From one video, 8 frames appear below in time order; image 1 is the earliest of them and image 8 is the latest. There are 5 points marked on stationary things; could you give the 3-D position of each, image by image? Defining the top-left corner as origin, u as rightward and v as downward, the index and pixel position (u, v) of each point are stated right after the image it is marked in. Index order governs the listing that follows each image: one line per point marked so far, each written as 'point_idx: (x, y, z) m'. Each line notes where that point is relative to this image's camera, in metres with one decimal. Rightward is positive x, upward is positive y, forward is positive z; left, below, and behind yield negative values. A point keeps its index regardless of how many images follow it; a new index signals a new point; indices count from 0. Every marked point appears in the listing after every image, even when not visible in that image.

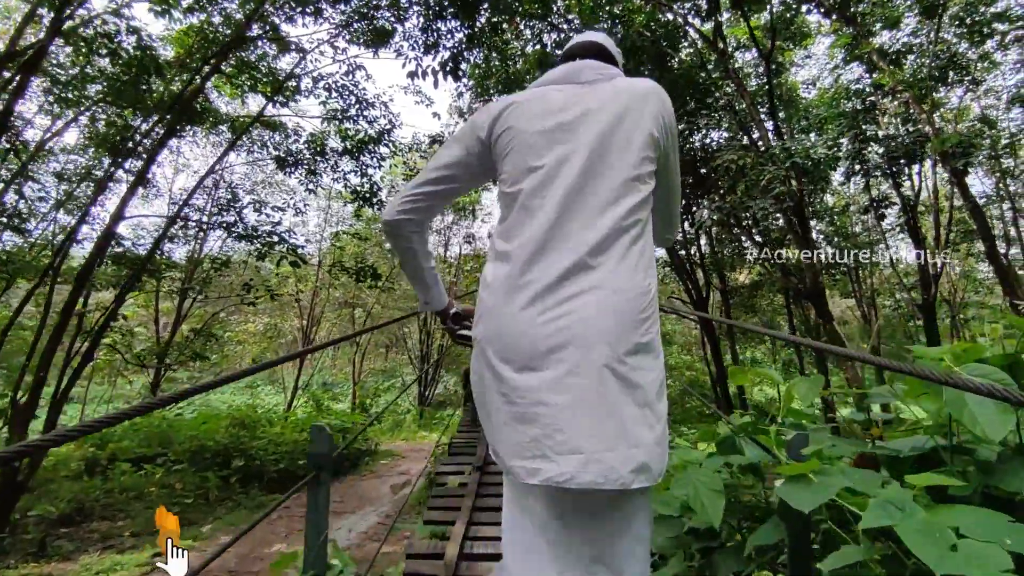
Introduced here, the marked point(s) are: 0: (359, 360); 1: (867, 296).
0: (-3.7, -1.7, +13.6) m
1: (+7.2, -0.2, +11.6) m
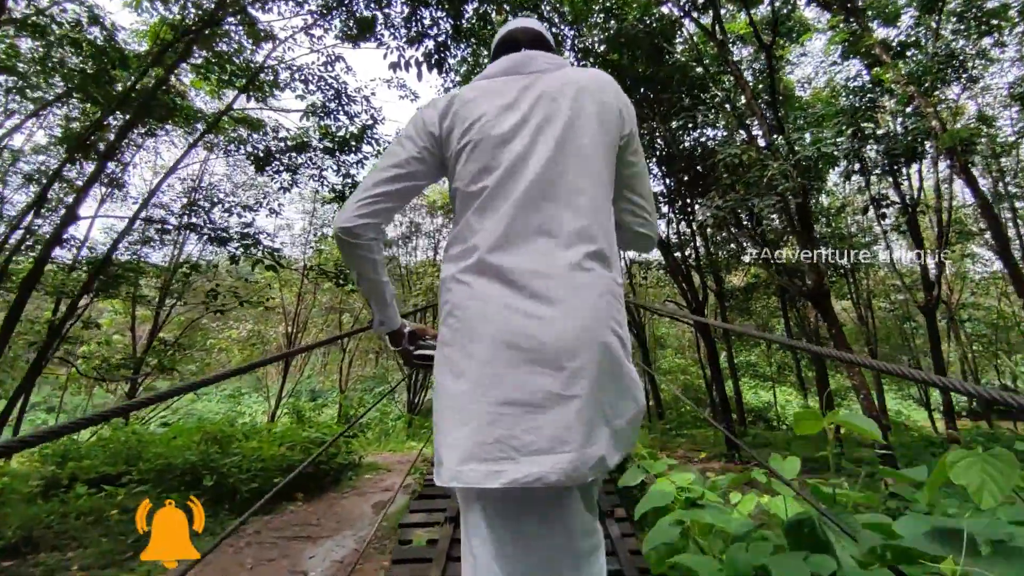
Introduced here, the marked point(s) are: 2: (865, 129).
0: (-3.9, -1.8, +13.3) m
1: (+7.0, -0.2, +11.4) m
2: (+4.2, +1.9, +6.8) m
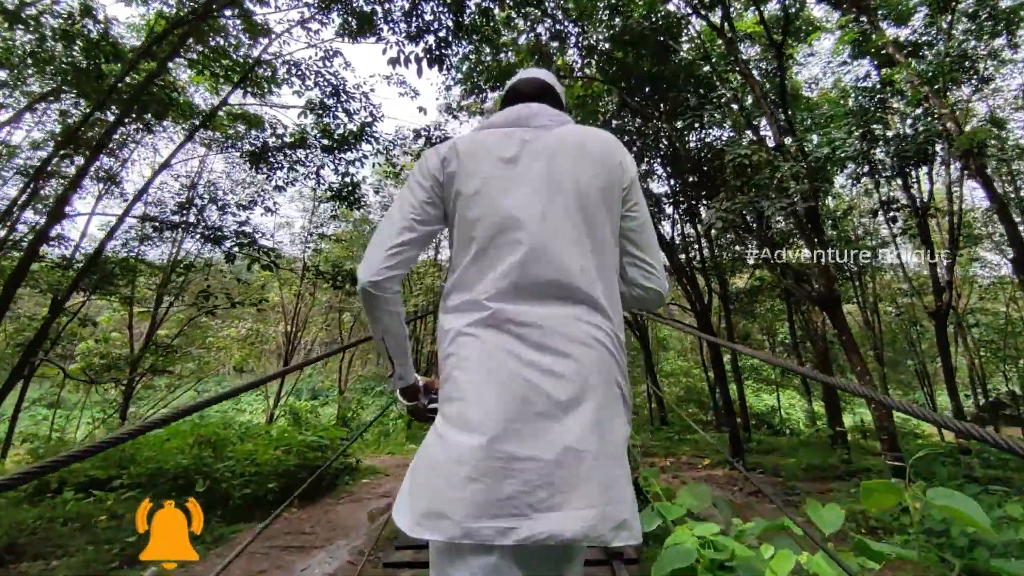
0: (-3.8, -1.8, +13.2) m
1: (+7.0, -0.3, +11.2) m
2: (+4.2, +1.8, +6.7) m
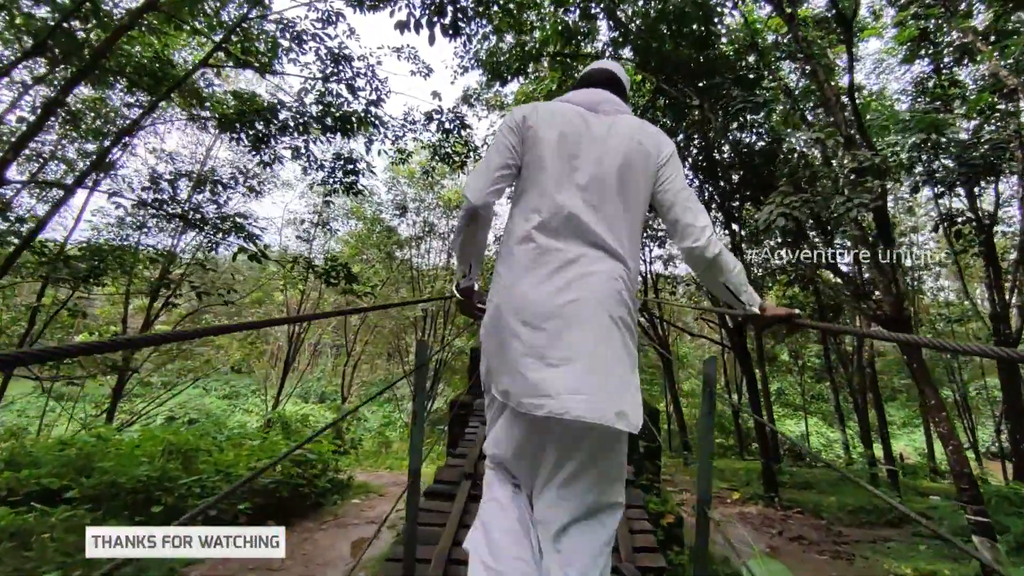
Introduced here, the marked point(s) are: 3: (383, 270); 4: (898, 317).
0: (-3.6, -1.8, +12.7) m
1: (+7.3, -0.7, +10.5) m
2: (+4.5, +1.6, +6.0) m
3: (-2.6, +0.3, +11.4) m
4: (+3.1, -0.2, +4.5) m
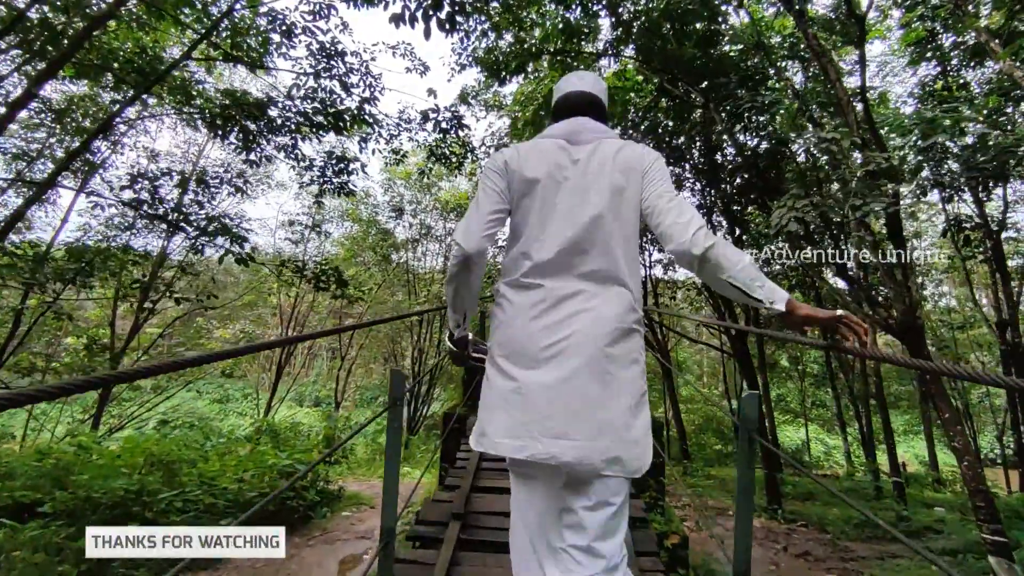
0: (-3.6, -1.9, +12.5) m
1: (+7.2, -0.8, +10.3) m
2: (+4.5, +1.5, +5.9) m
3: (-2.6, +0.3, +11.3) m
4: (+3.1, -0.3, +4.4) m
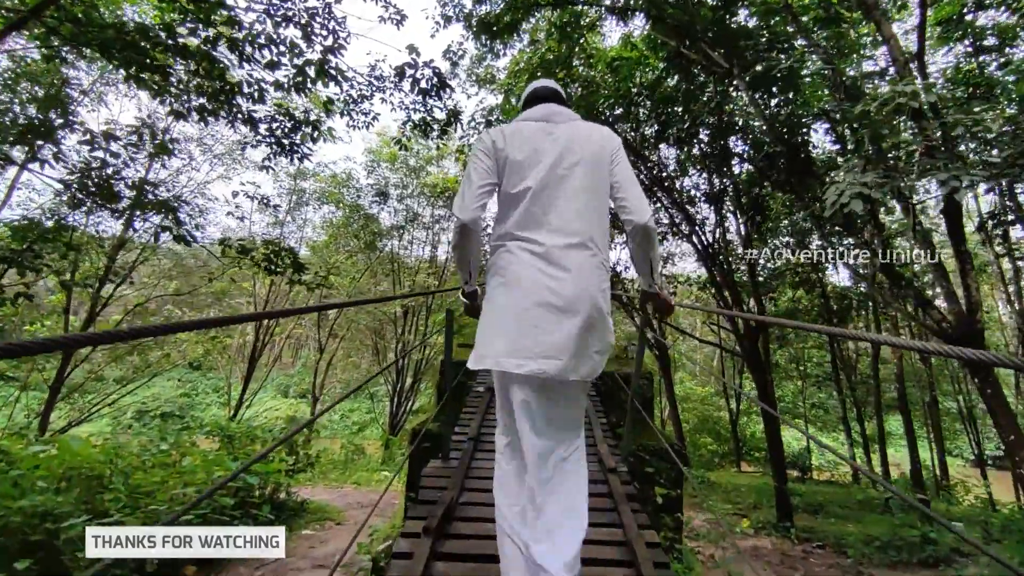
0: (-3.8, -1.6, +11.9) m
1: (+7.1, -0.8, +9.8) m
2: (+4.4, +1.5, +5.3) m
3: (-2.8, +0.5, +10.6) m
4: (+3.0, -0.3, +3.8) m
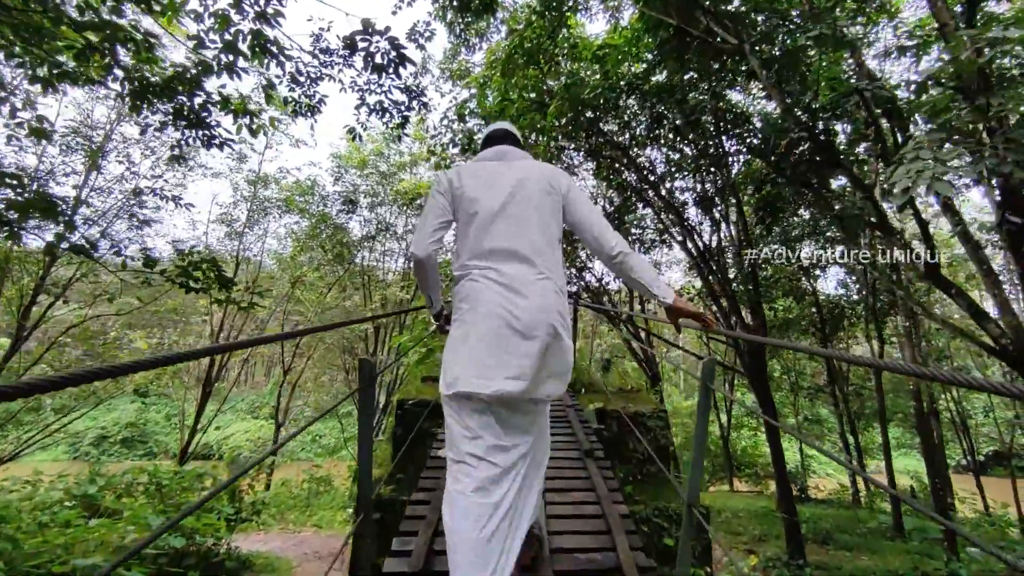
0: (-4.2, -1.9, +11.1) m
1: (+6.7, -0.9, +9.5) m
2: (+4.2, +1.5, +4.9) m
3: (-3.1, +0.2, +9.9) m
4: (+2.8, -0.3, +3.3) m
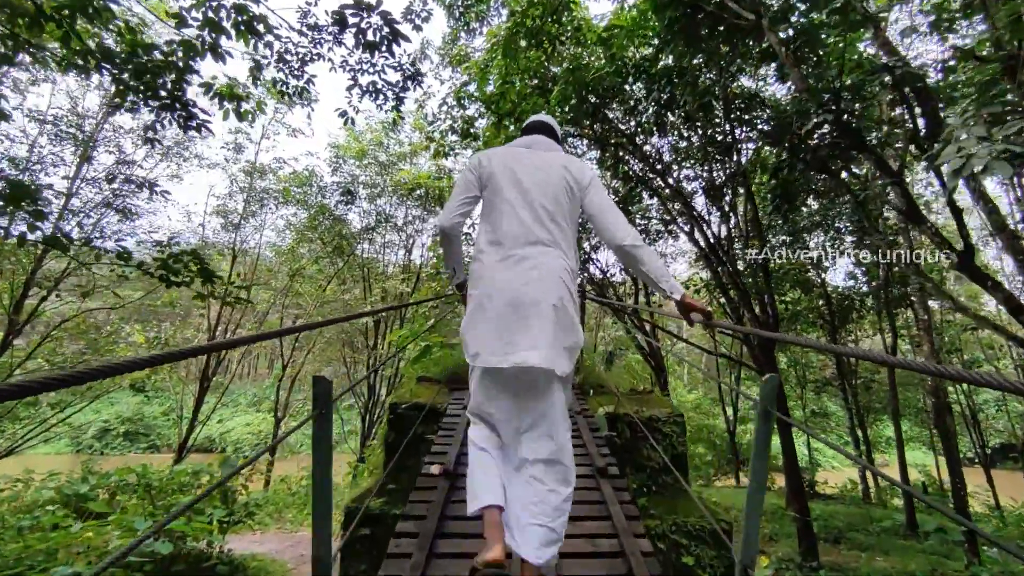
0: (-4.2, -1.8, +10.9) m
1: (+6.8, -0.8, +9.3) m
2: (+4.2, +1.5, +4.7) m
3: (-3.1, +0.3, +9.7) m
4: (+2.9, -0.3, +3.1) m
